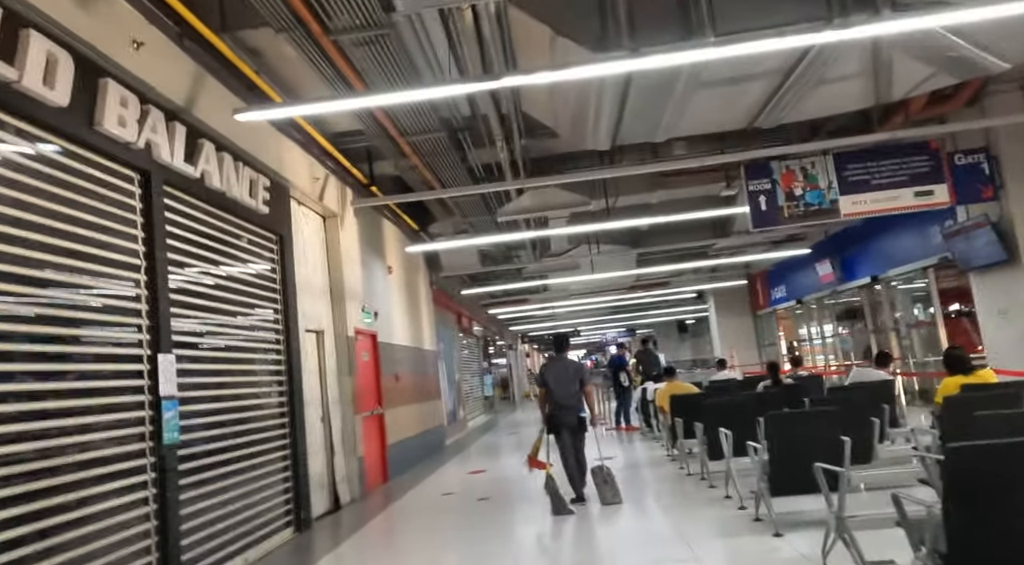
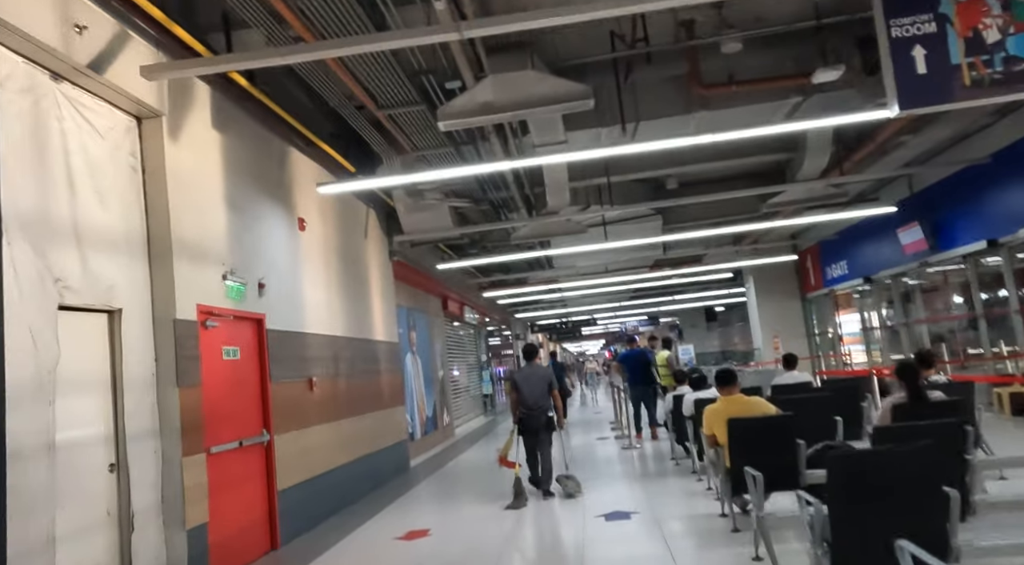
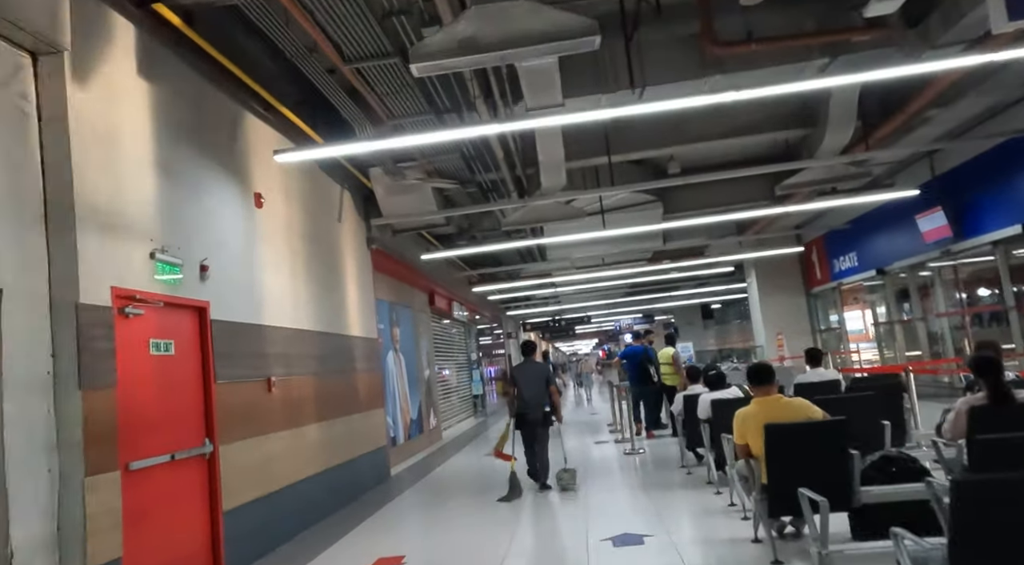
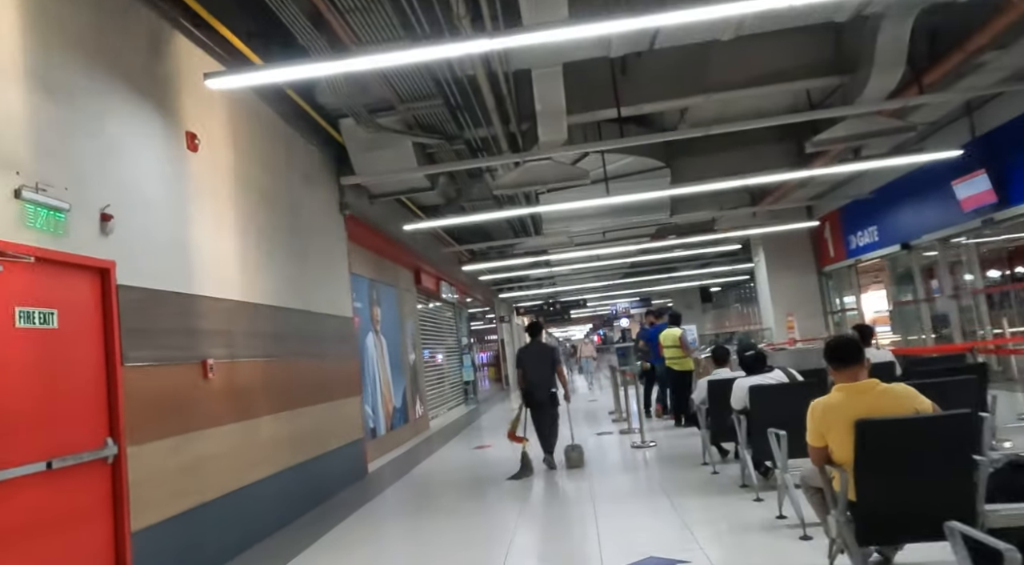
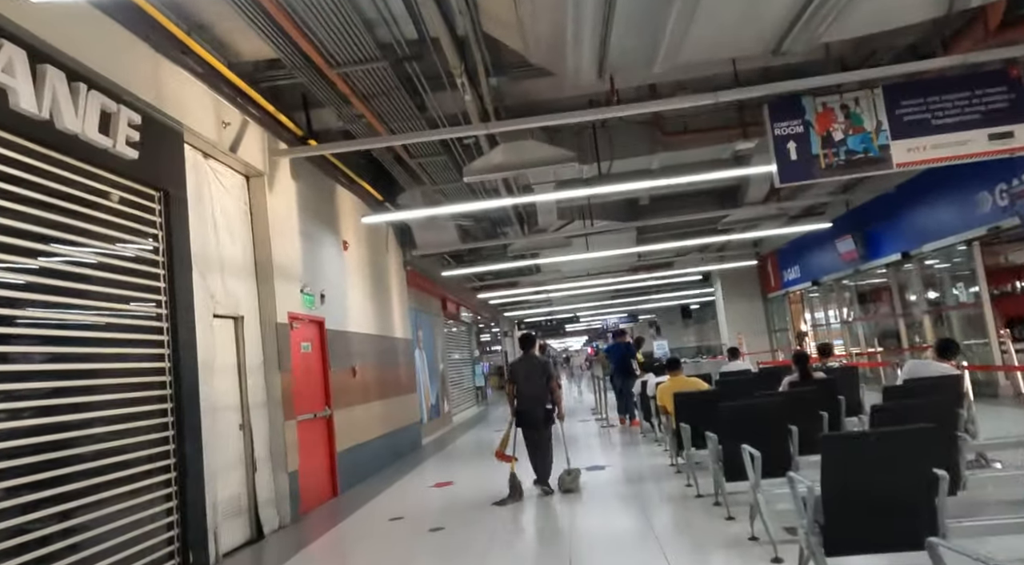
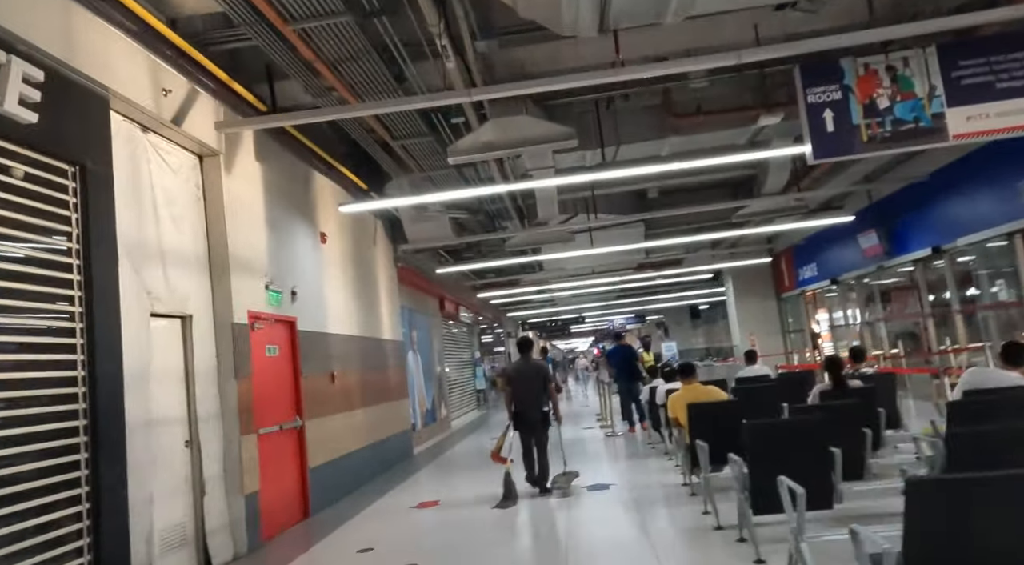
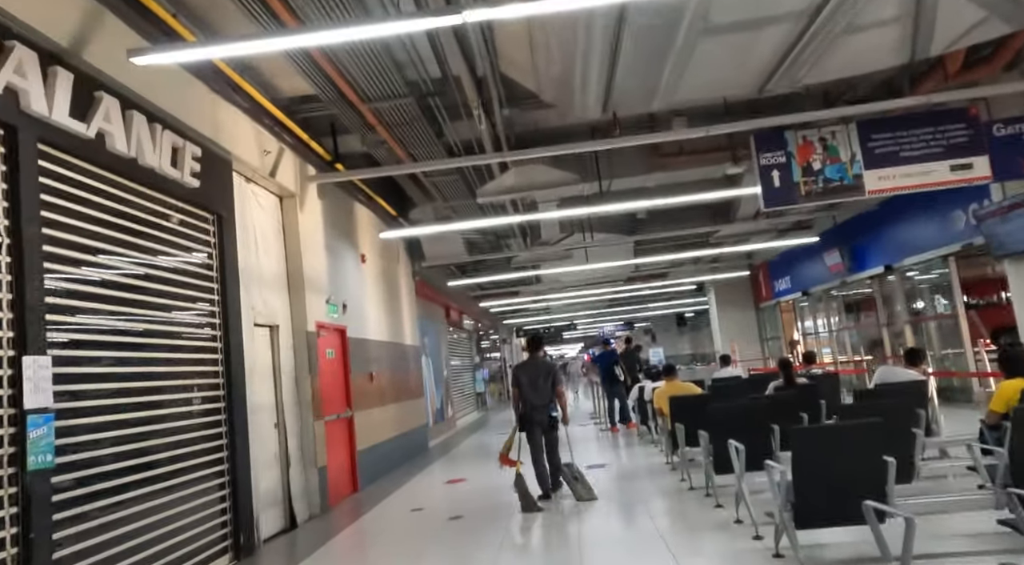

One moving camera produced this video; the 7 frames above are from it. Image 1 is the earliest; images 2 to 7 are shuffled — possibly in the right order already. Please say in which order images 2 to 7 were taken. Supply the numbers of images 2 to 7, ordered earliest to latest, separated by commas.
7, 5, 6, 2, 3, 4
